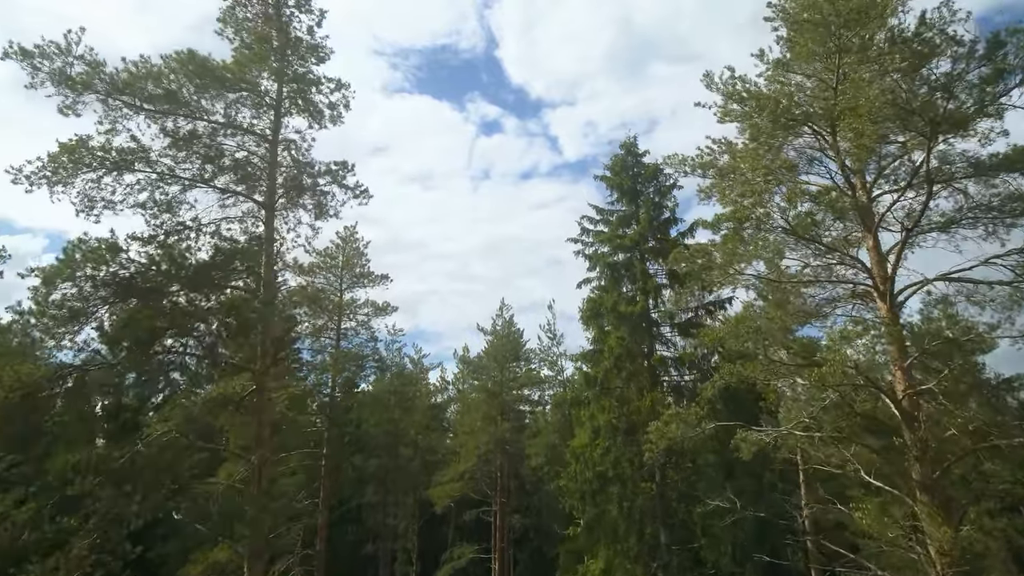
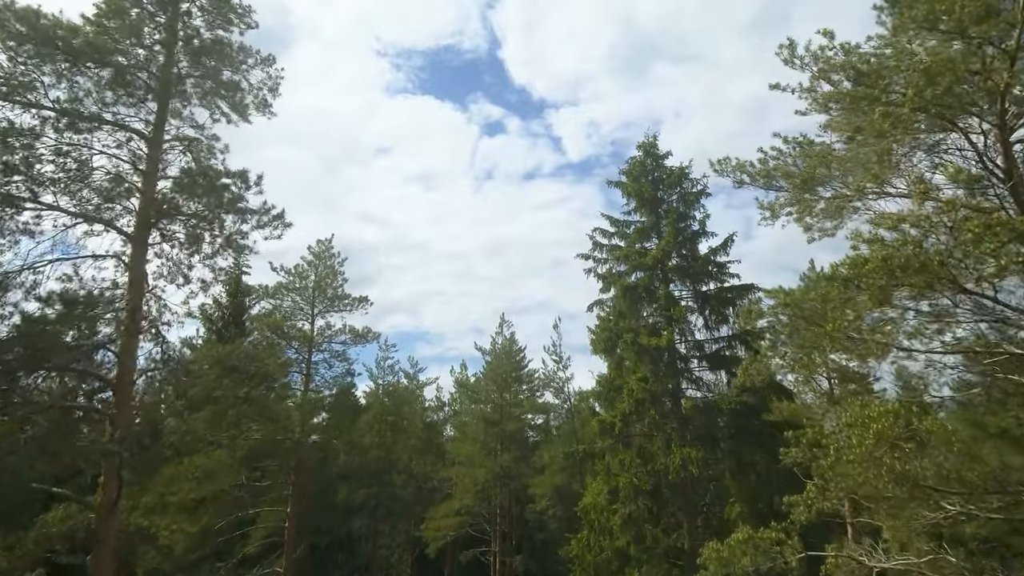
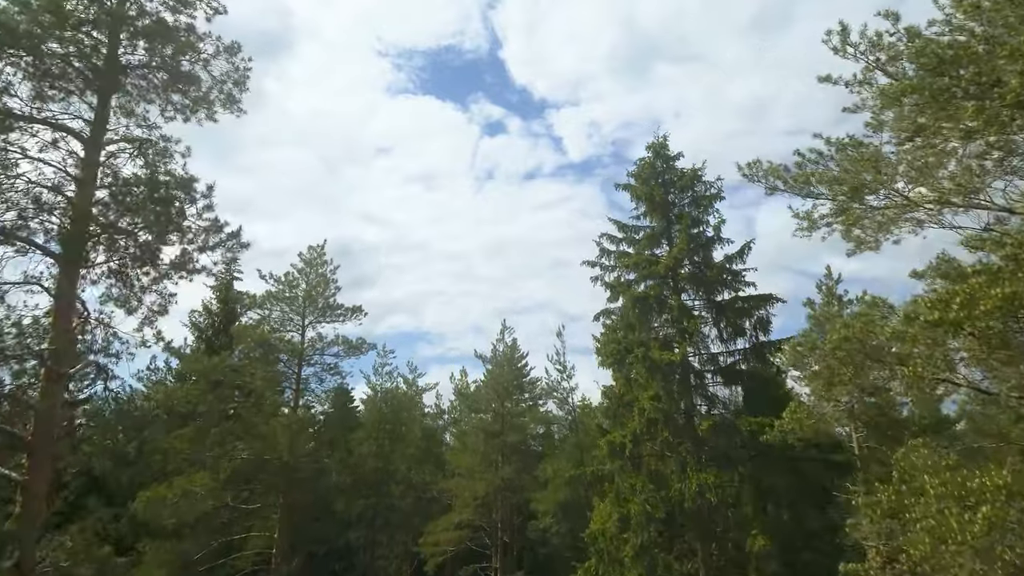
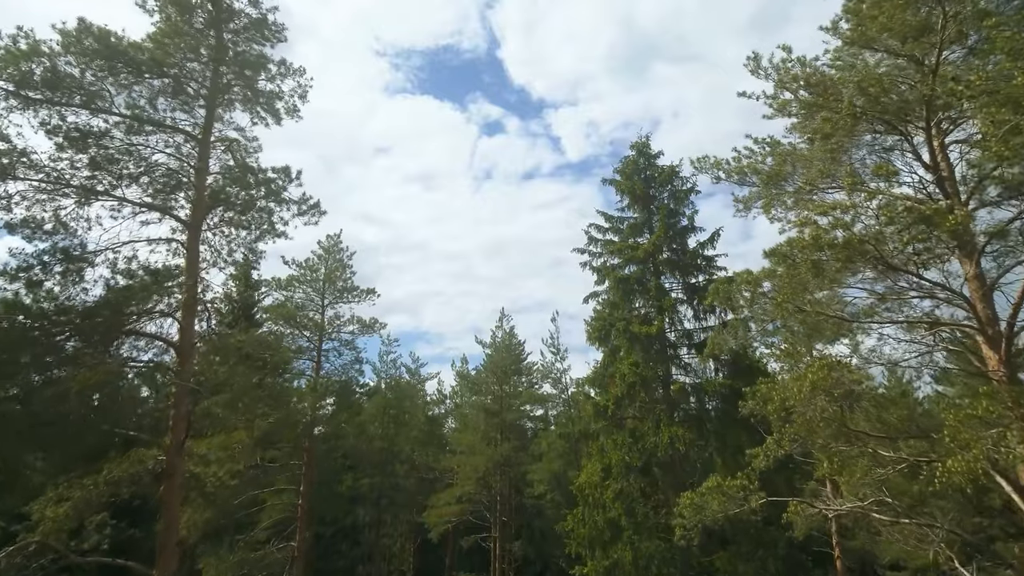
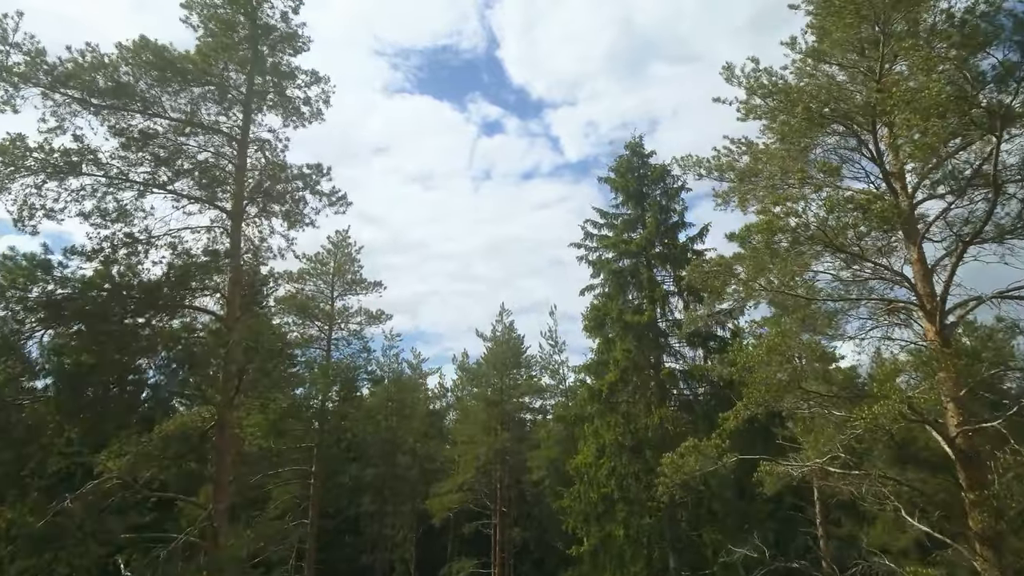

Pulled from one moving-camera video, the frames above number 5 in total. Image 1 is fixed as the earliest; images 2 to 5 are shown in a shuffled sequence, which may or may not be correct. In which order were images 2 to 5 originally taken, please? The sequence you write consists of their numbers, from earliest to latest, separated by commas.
5, 4, 2, 3
